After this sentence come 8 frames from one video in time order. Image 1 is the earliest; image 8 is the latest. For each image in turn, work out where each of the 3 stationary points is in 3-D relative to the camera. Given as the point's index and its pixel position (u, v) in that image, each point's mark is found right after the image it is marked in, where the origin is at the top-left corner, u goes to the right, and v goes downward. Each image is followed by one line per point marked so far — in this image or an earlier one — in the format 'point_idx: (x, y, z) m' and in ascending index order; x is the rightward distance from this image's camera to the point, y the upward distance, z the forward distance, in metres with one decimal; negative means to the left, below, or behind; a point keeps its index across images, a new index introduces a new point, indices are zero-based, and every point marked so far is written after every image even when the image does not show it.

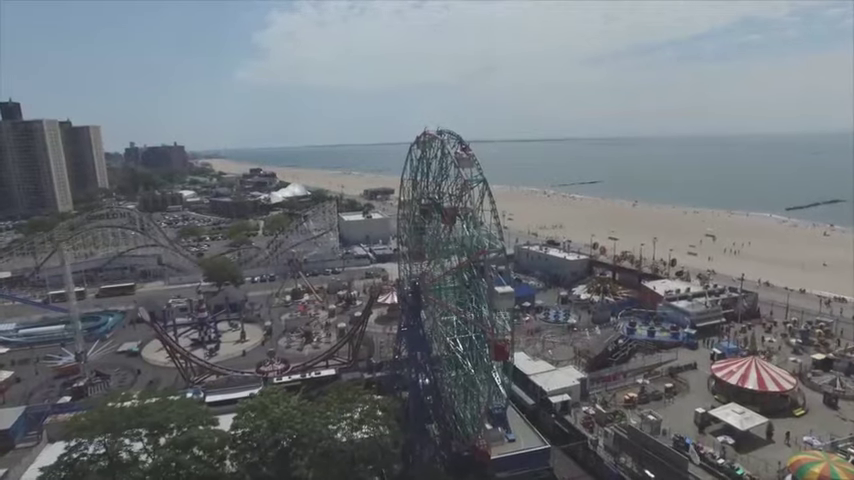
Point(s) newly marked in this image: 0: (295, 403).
0: (-4.0, -5.0, +17.2) m
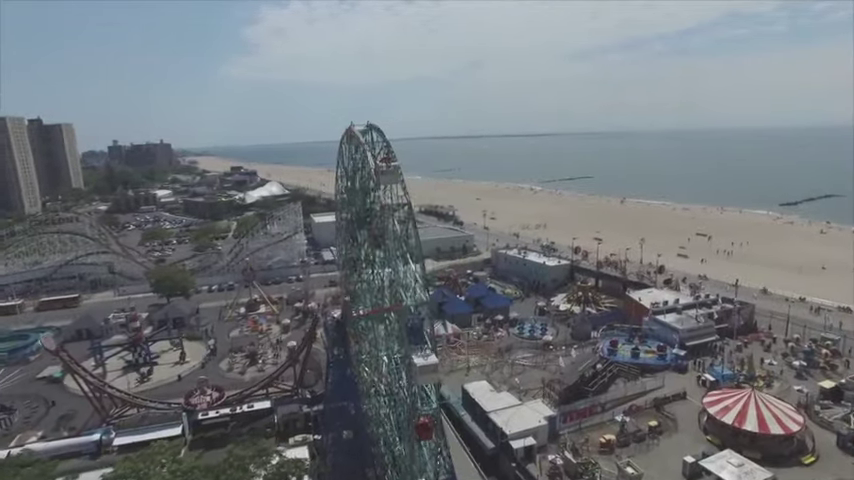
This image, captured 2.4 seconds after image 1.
0: (-5.9, -5.6, +13.7) m
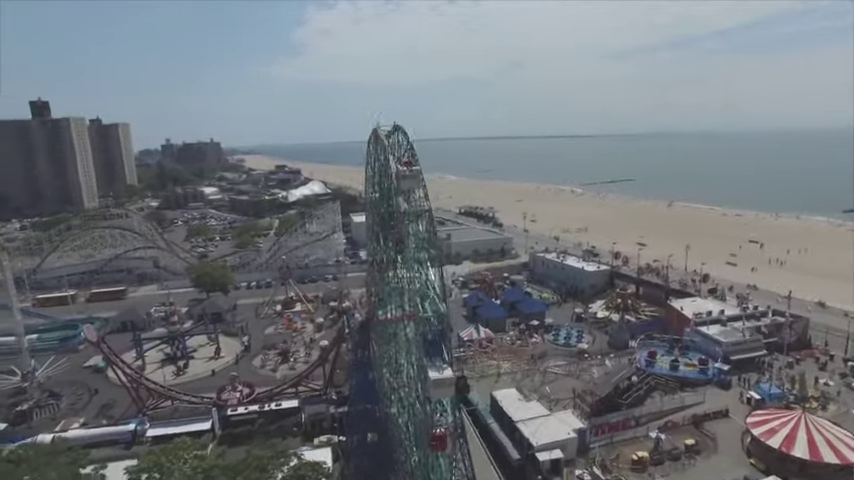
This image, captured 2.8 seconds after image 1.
0: (-5.5, -5.6, +13.8) m
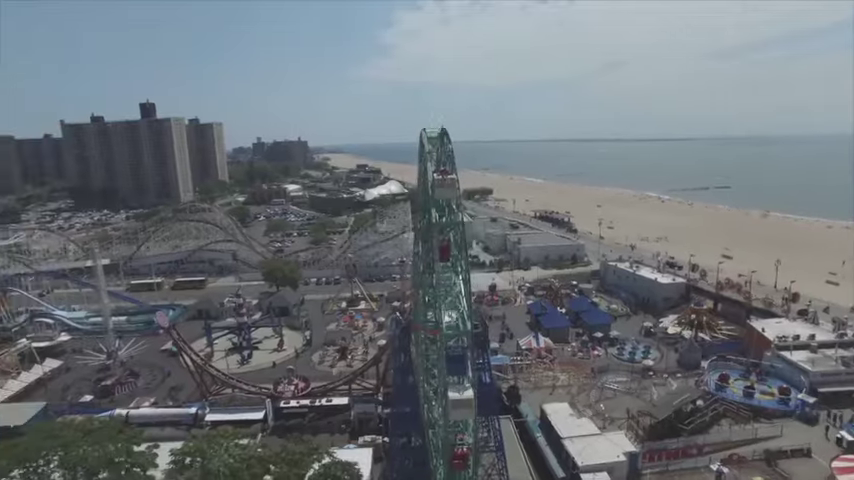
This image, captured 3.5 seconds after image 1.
0: (-4.7, -5.5, +14.2) m
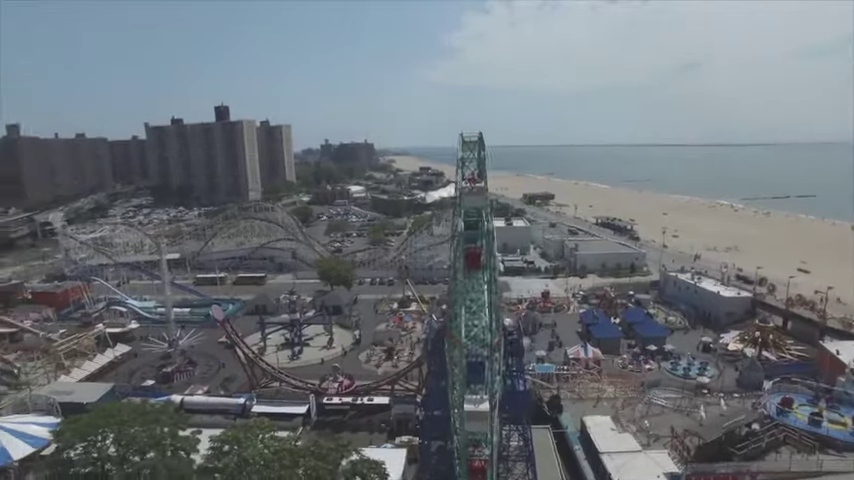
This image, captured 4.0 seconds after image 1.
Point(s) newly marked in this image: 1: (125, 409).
0: (-4.0, -5.5, +14.6) m
1: (-8.7, -4.9, +15.9) m
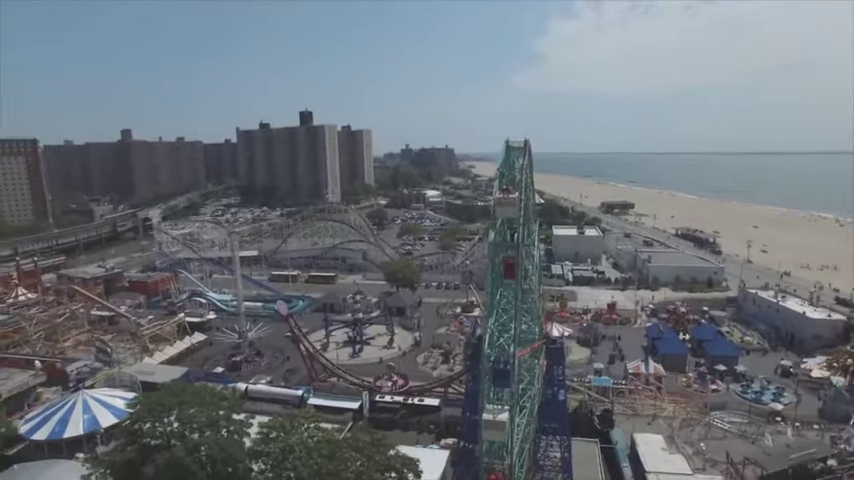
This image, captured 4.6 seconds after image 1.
0: (-3.0, -5.5, +15.4) m
1: (-7.4, -4.7, +17.3) m
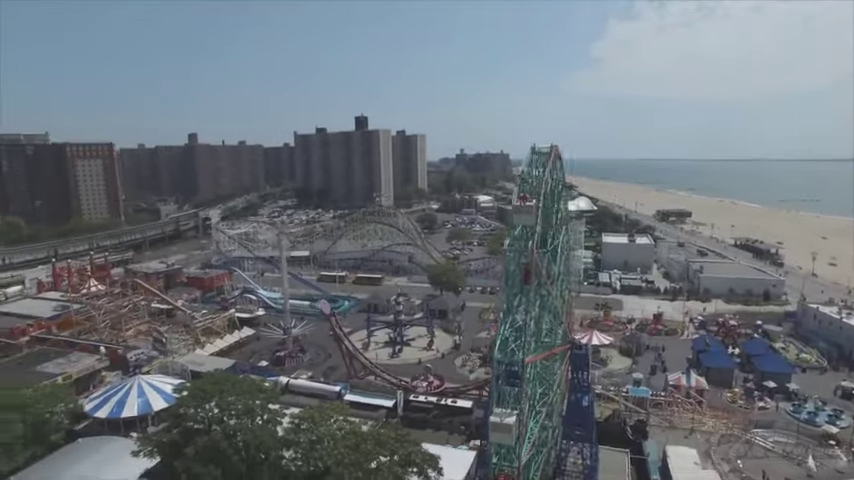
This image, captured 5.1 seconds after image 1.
0: (-2.4, -5.5, +16.0) m
1: (-6.6, -4.7, +18.4) m
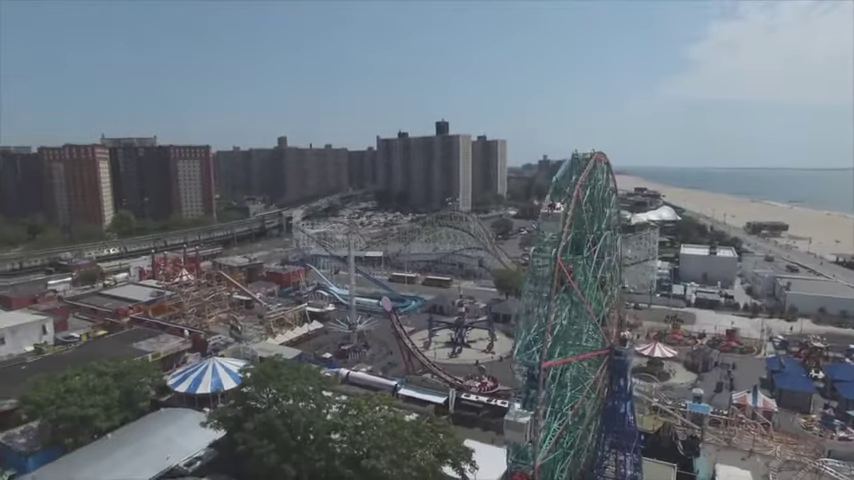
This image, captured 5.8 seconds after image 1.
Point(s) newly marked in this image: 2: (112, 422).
0: (-1.2, -5.5, +17.0) m
1: (-5.0, -4.5, +19.9) m
2: (-11.4, -6.6, +20.0) m
